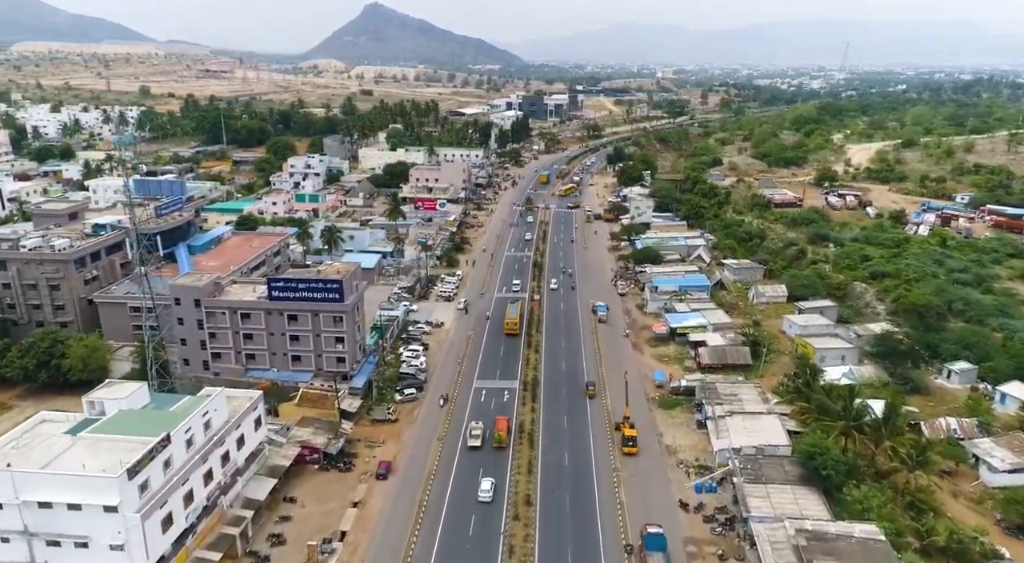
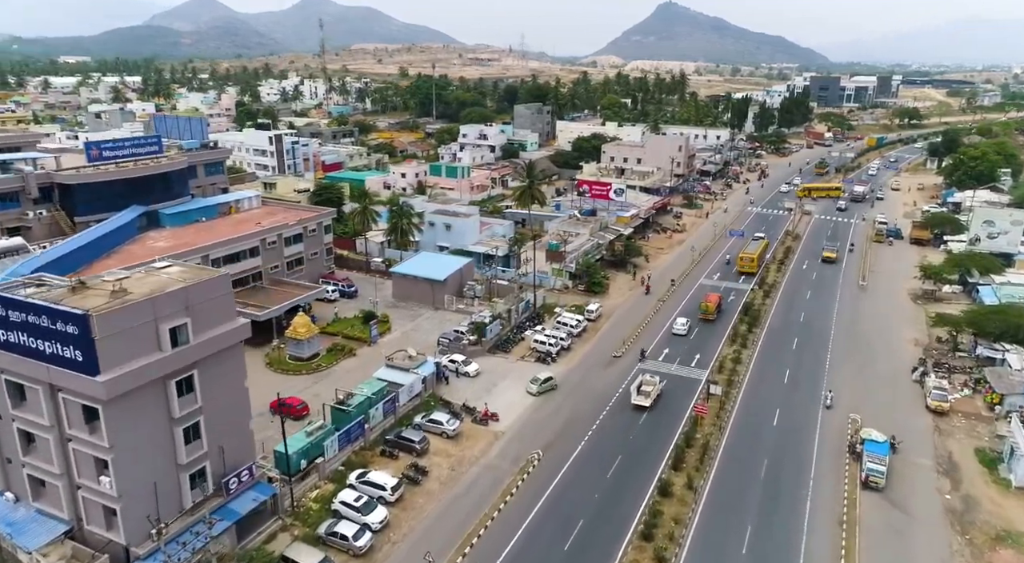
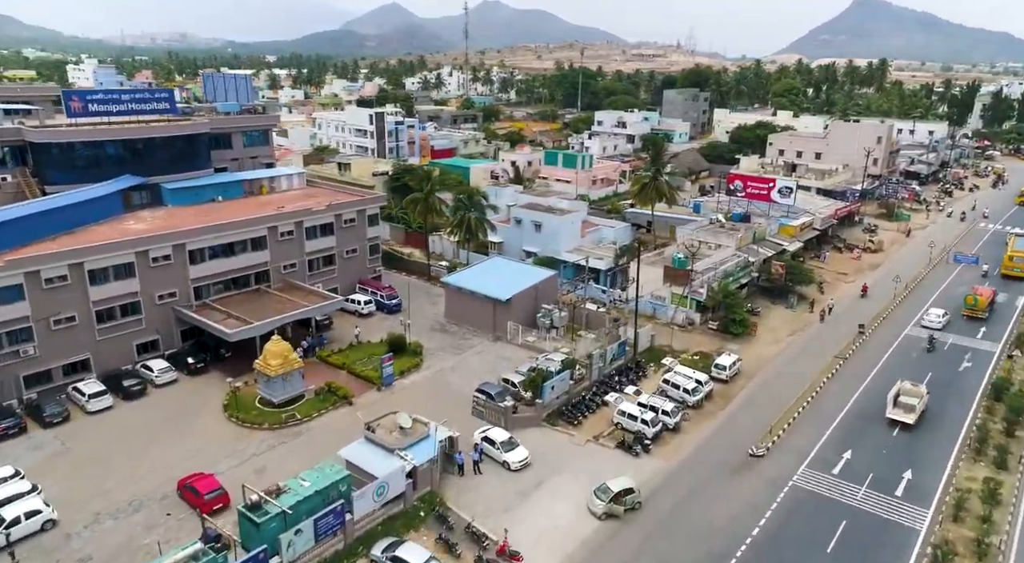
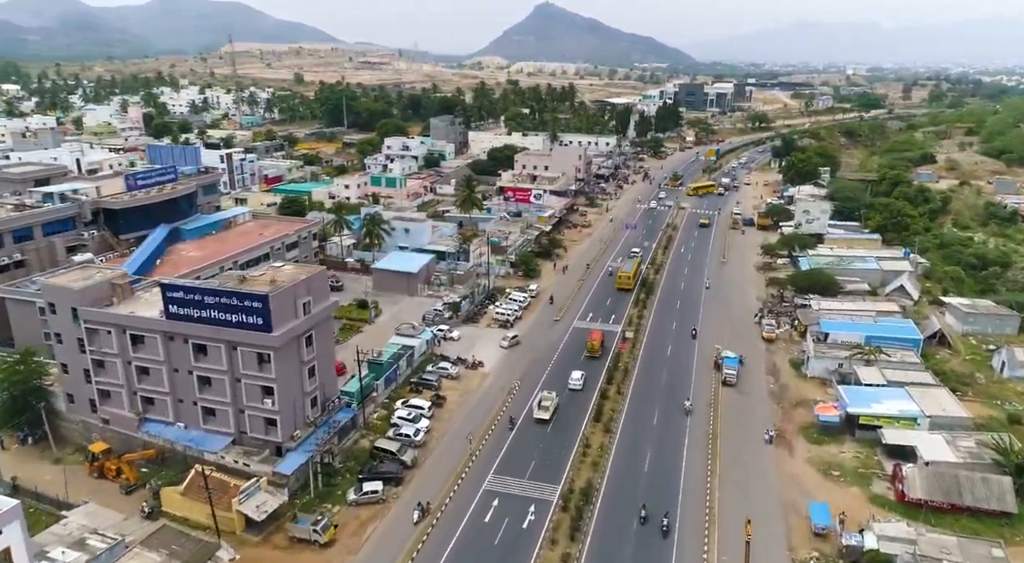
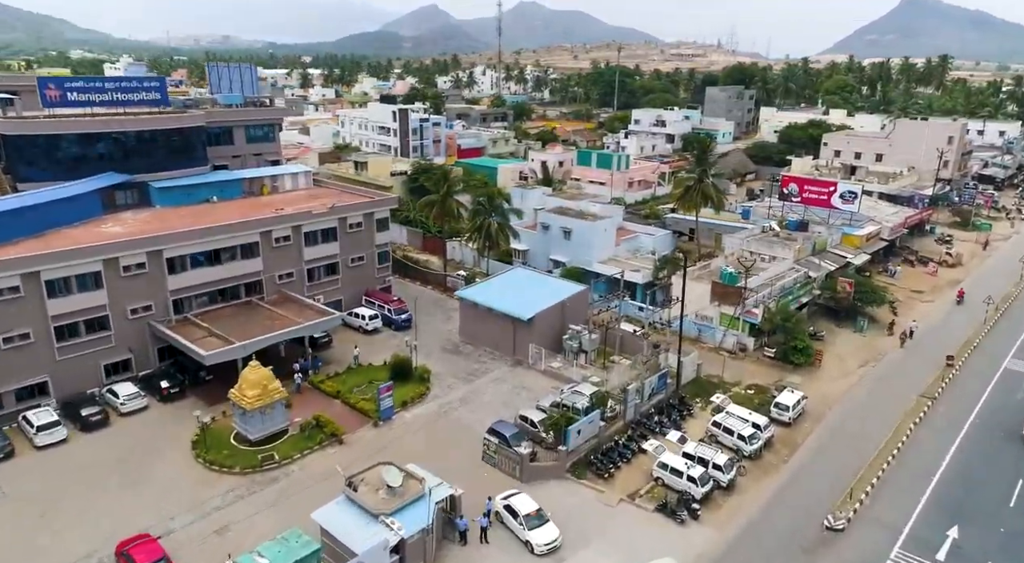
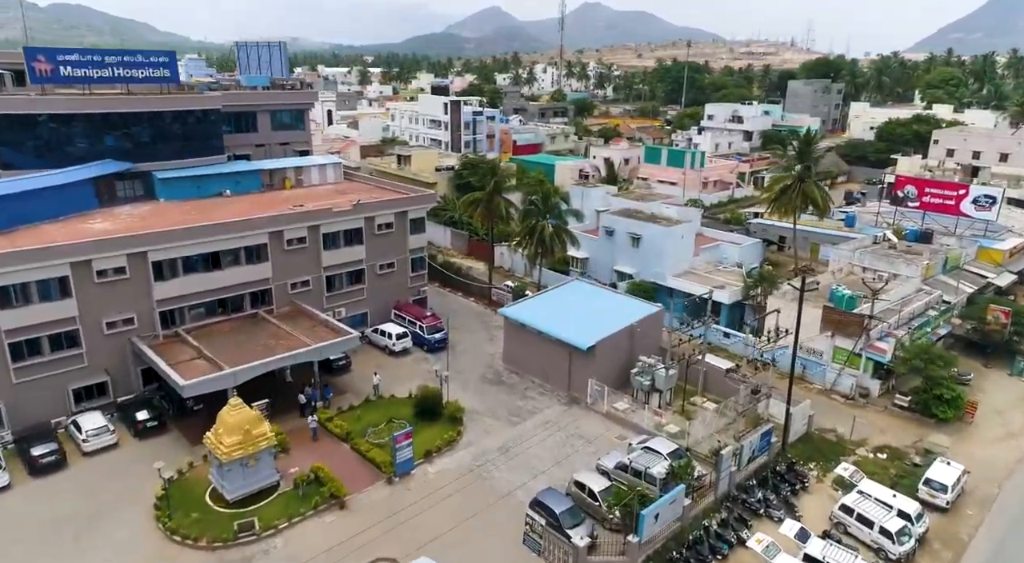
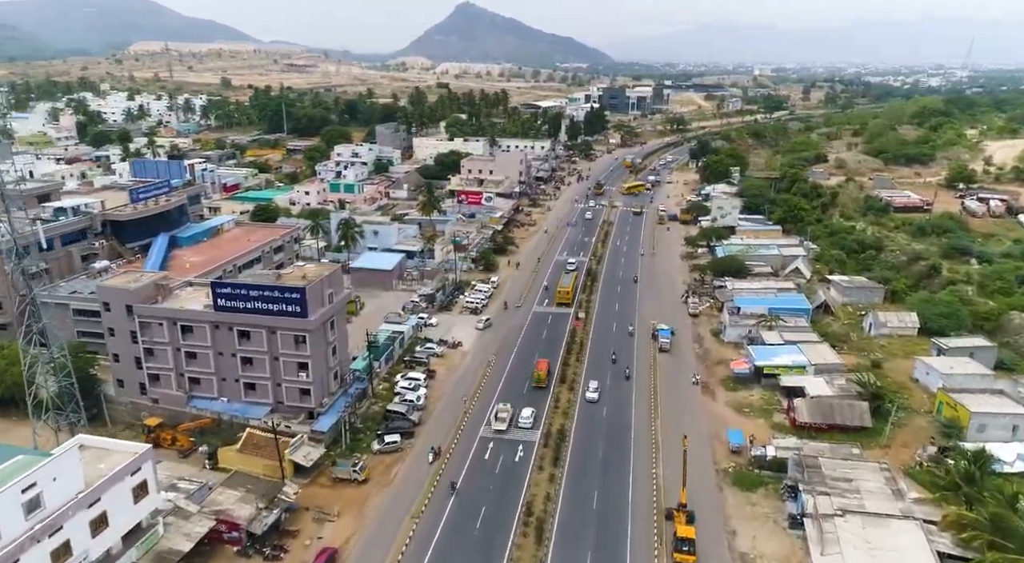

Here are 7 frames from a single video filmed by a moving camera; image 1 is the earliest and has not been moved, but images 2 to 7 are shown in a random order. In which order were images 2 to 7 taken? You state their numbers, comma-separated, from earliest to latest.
7, 4, 2, 3, 5, 6
